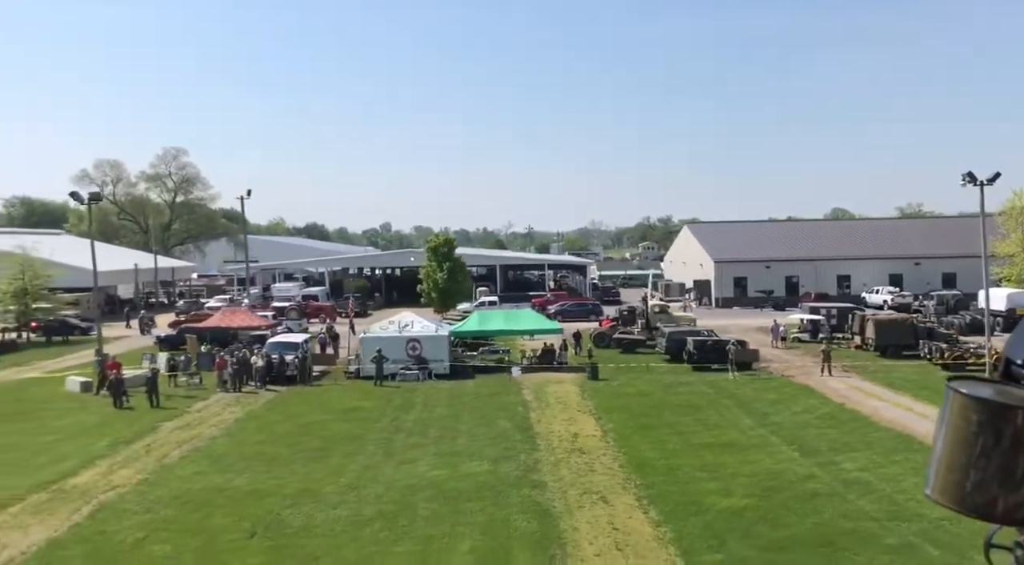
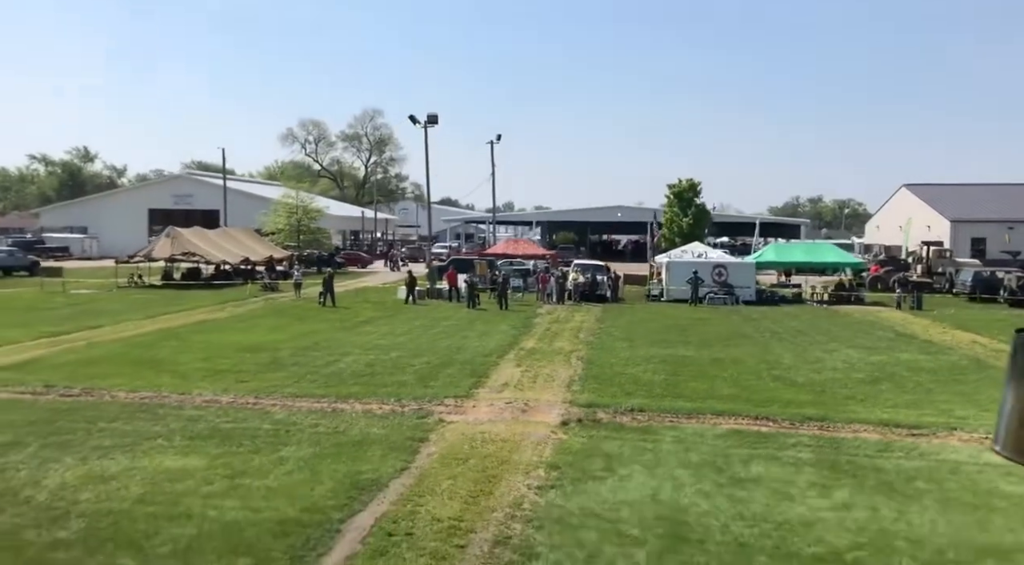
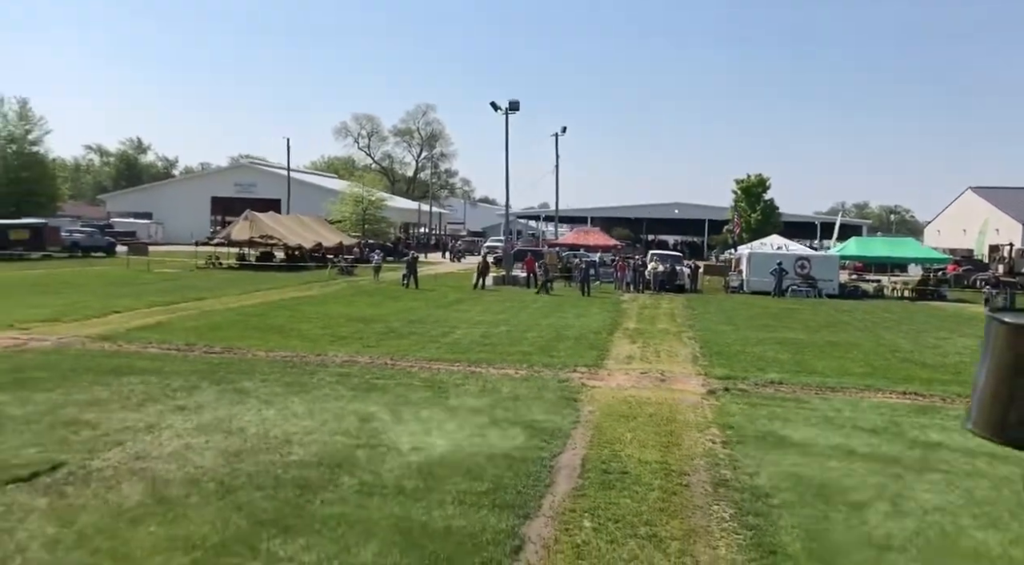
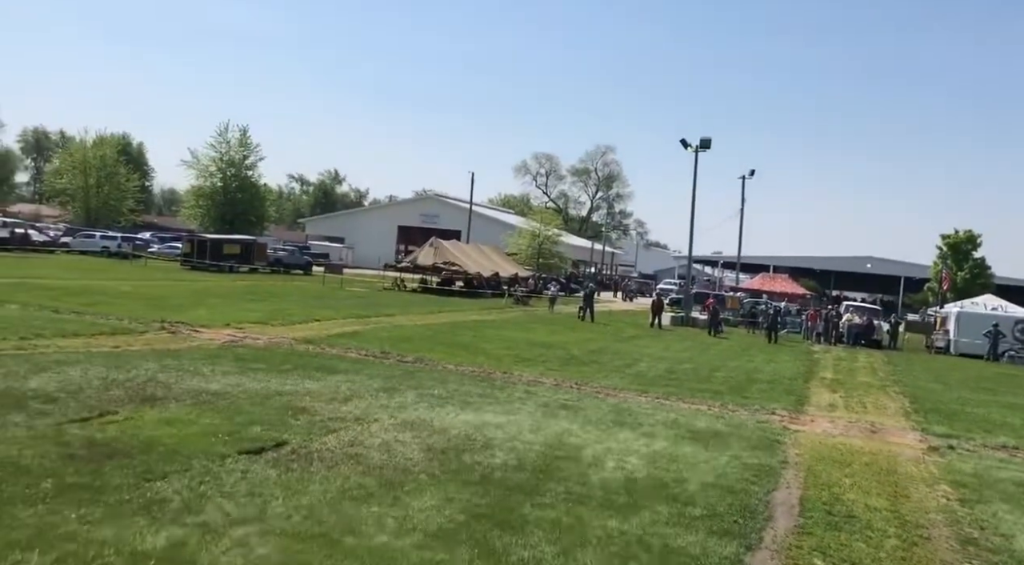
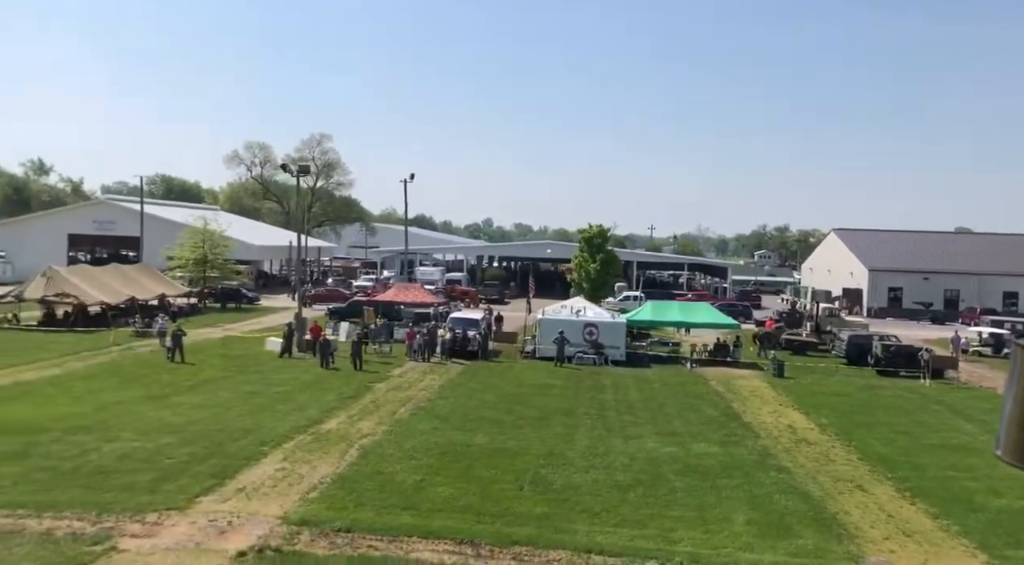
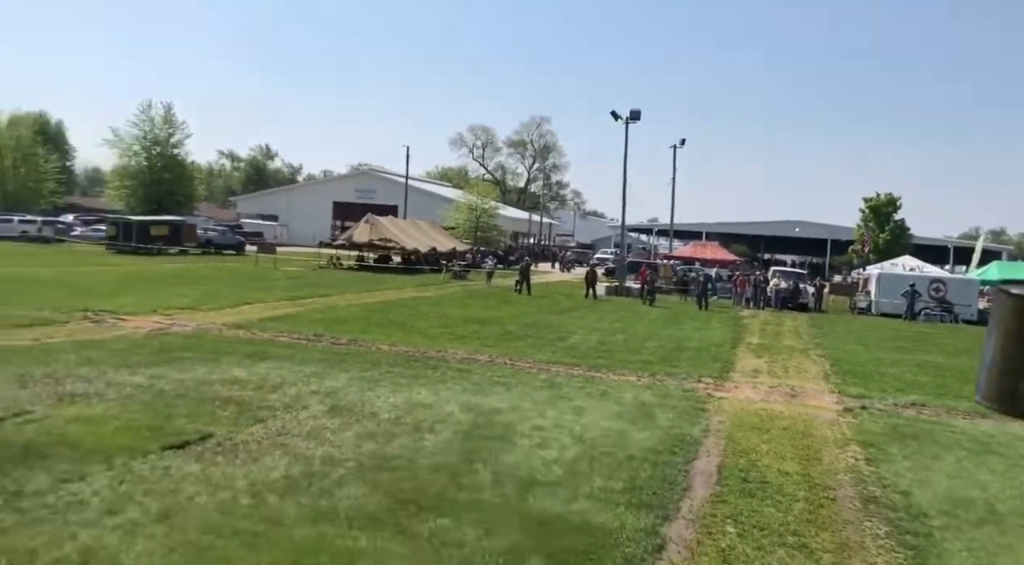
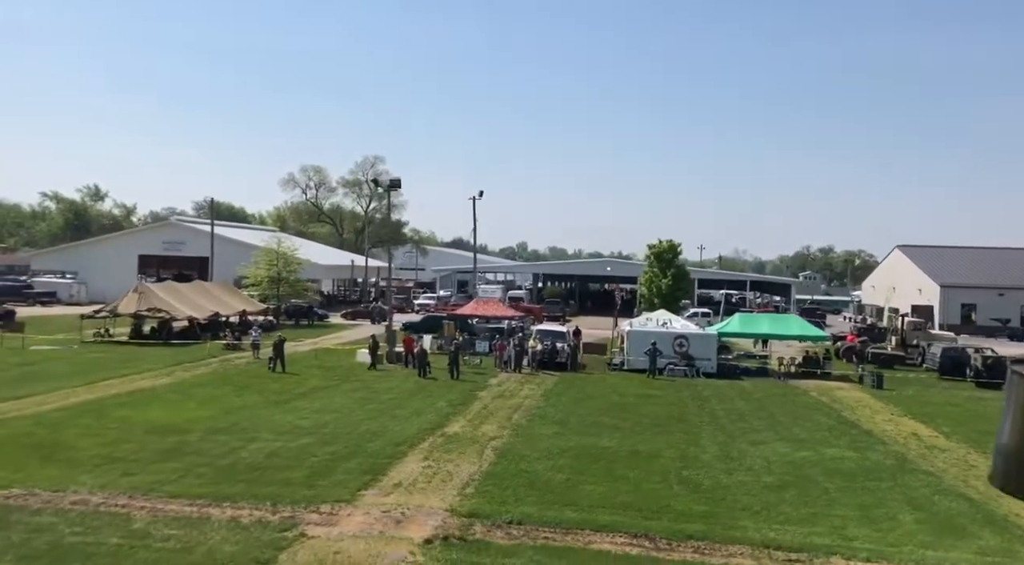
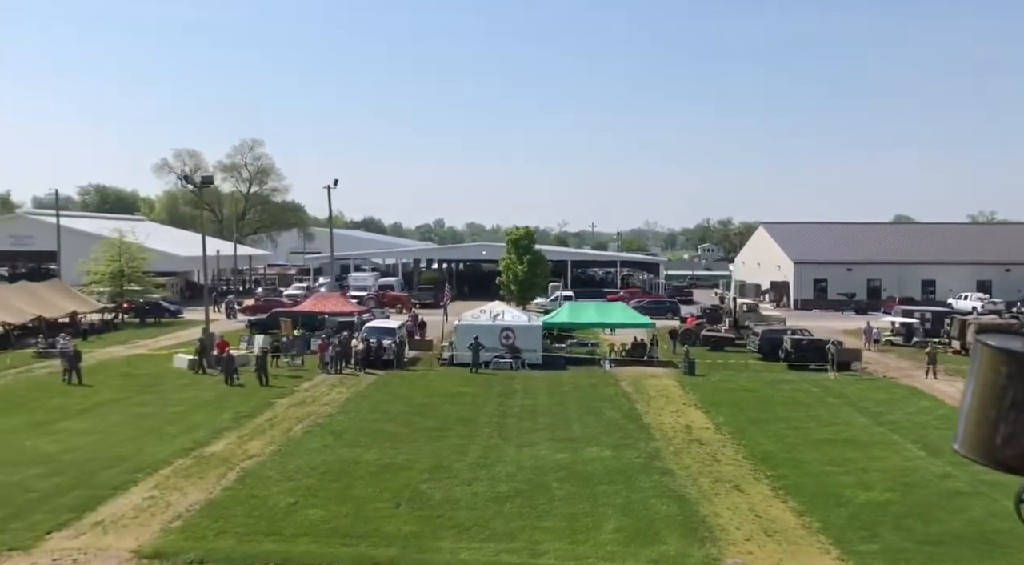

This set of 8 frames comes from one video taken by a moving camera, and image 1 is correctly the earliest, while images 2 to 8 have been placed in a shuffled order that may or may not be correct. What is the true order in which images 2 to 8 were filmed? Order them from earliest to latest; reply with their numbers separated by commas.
8, 5, 7, 2, 3, 6, 4
